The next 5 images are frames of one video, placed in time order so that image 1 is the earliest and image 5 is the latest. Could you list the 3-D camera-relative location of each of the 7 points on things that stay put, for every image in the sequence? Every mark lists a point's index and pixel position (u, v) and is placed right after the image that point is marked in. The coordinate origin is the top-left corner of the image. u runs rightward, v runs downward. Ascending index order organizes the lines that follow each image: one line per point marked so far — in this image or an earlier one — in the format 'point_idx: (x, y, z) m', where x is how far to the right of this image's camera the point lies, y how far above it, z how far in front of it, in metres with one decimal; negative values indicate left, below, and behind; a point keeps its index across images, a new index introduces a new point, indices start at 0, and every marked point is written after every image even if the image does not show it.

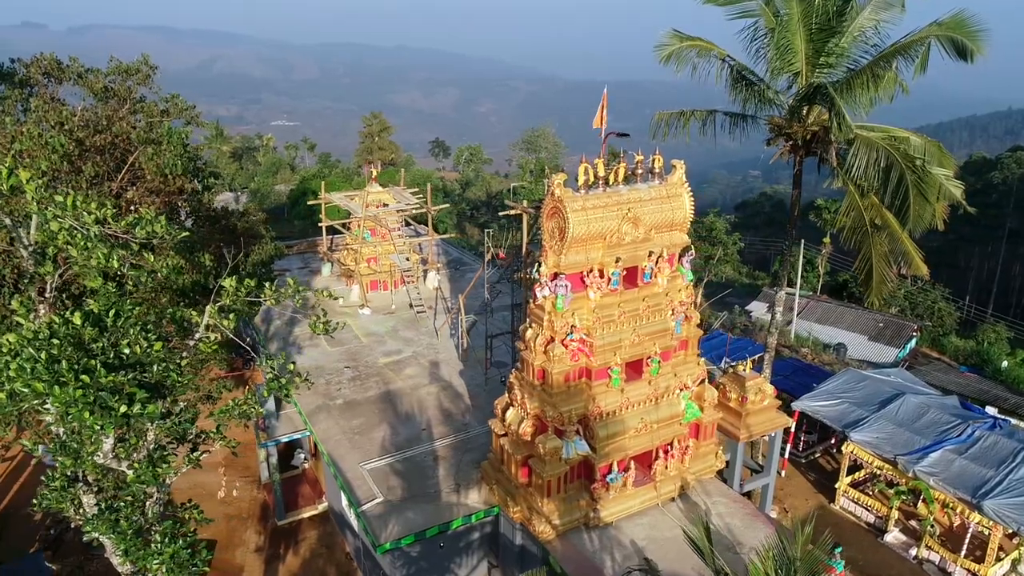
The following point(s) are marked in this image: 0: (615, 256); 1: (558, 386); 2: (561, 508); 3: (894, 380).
0: (+1.5, +0.5, +9.9) m
1: (+0.7, -1.5, +9.9) m
2: (+0.8, -3.4, +10.1) m
3: (+10.1, -2.4, +17.3) m
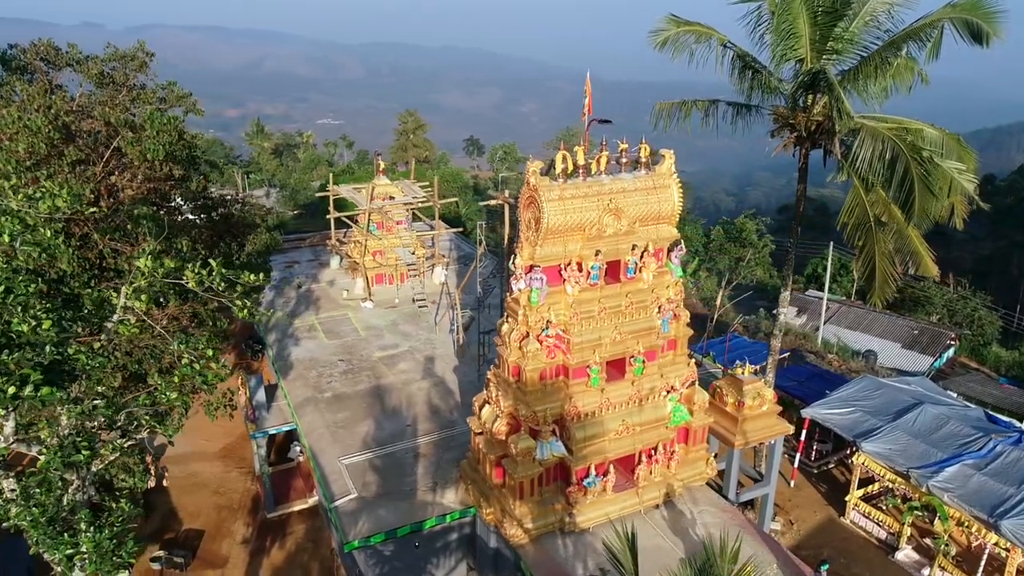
0: (+1.2, +0.6, +9.4) m
1: (+0.3, -1.4, +9.4) m
2: (+0.3, -3.3, +9.7) m
3: (+10.0, -2.5, +16.4) m
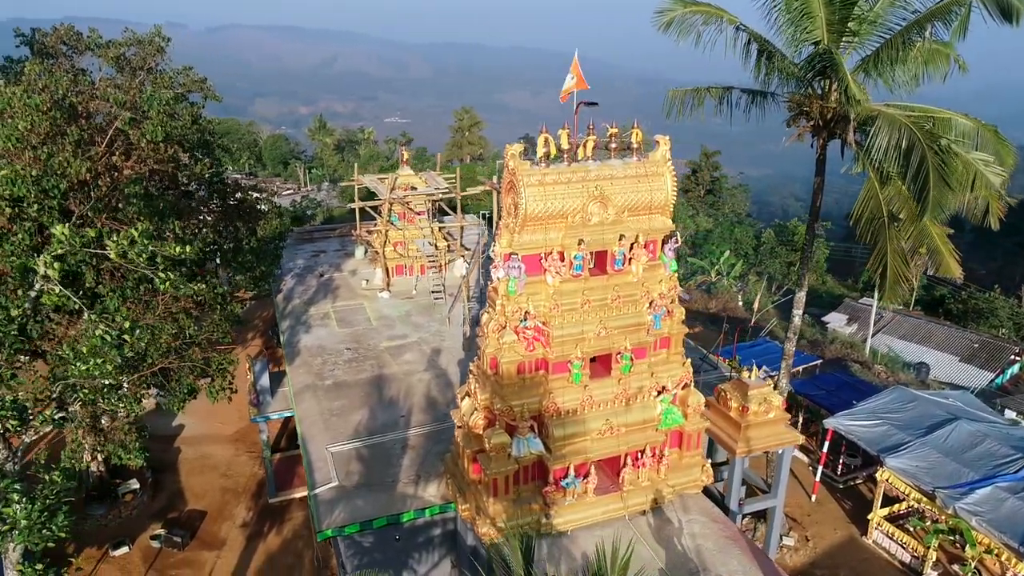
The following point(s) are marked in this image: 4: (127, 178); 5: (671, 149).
0: (+0.9, +0.7, +8.9) m
1: (0.0, -1.2, +9.1) m
2: (0.0, -3.2, +9.3) m
3: (+10.2, -2.7, +15.2) m
4: (-7.1, +2.0, +11.9) m
5: (+2.3, +2.0, +9.3) m
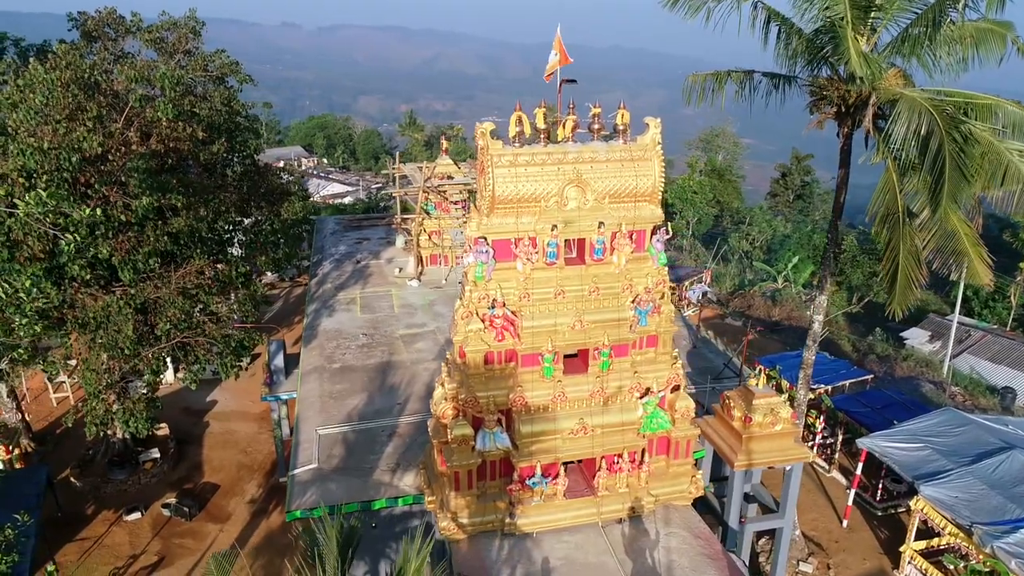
0: (+0.5, +0.8, +8.4) m
1: (-0.5, -1.1, +8.7) m
2: (-0.5, -3.0, +8.9) m
3: (+10.3, -2.9, +13.6) m
4: (-7.0, +2.5, +12.3) m
5: (+2.0, +2.1, +8.6) m
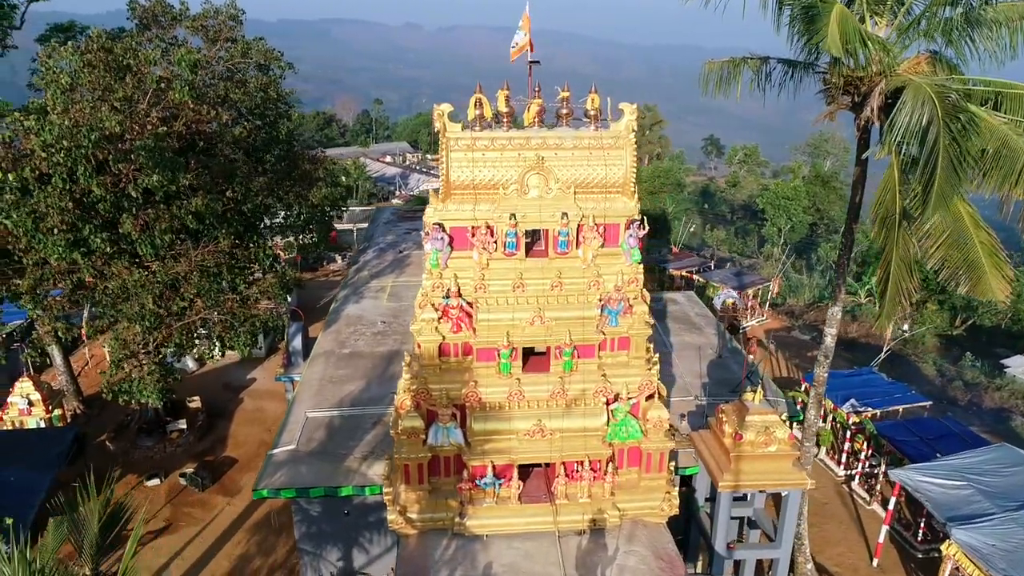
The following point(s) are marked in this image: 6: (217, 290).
0: (0.0, +0.9, +8.0) m
1: (-1.0, -0.9, +8.4) m
2: (-1.2, -2.8, +8.6) m
3: (+10.2, -3.4, +11.9) m
4: (-6.8, +3.0, +12.9) m
5: (+1.5, +2.1, +8.0) m
6: (-6.5, -0.1, +14.3) m
